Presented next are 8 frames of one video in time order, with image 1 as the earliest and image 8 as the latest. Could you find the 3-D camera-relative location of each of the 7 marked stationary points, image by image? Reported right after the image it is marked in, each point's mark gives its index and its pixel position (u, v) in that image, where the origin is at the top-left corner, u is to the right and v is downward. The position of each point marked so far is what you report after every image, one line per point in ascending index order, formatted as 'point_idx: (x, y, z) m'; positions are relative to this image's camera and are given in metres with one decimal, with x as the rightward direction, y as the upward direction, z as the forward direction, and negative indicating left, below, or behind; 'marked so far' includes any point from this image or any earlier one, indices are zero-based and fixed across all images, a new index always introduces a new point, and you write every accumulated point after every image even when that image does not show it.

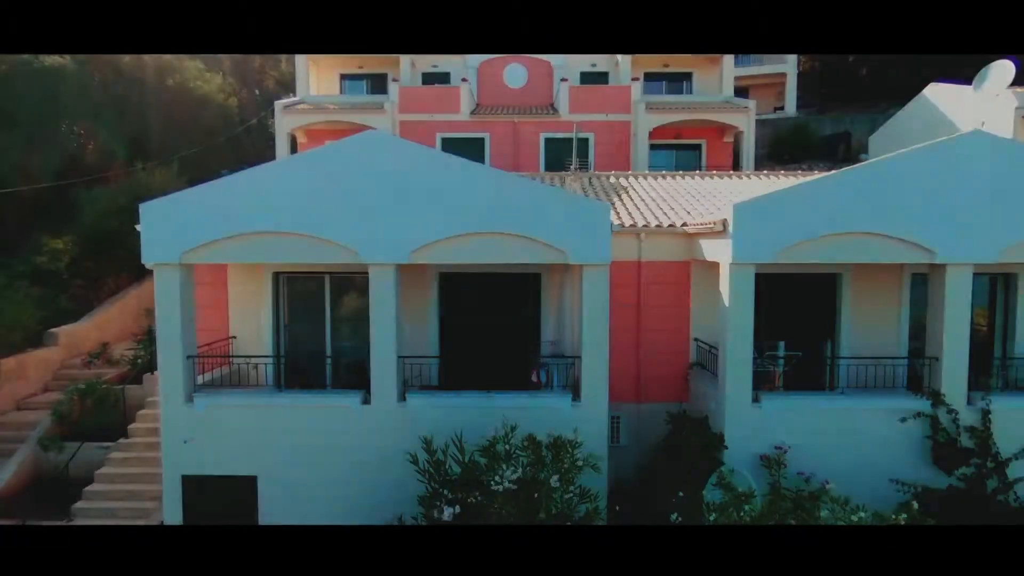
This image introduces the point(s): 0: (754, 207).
0: (+2.8, +1.0, +7.4) m
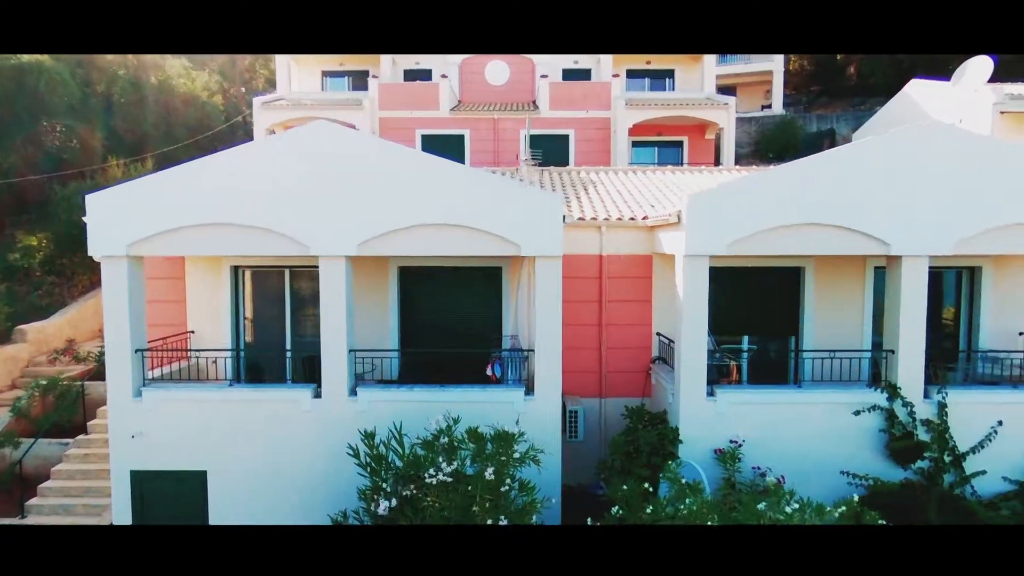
0: (+2.2, +1.0, +7.3) m
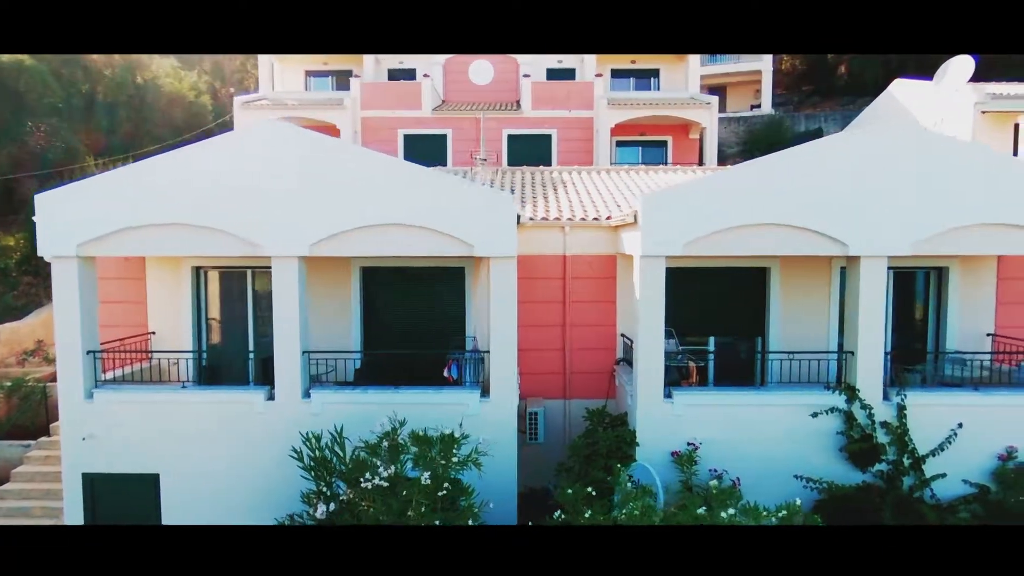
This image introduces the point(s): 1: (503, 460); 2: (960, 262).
0: (+1.7, +1.0, +7.2) m
1: (-0.1, -2.0, +7.4) m
2: (+6.3, +0.4, +8.9) m
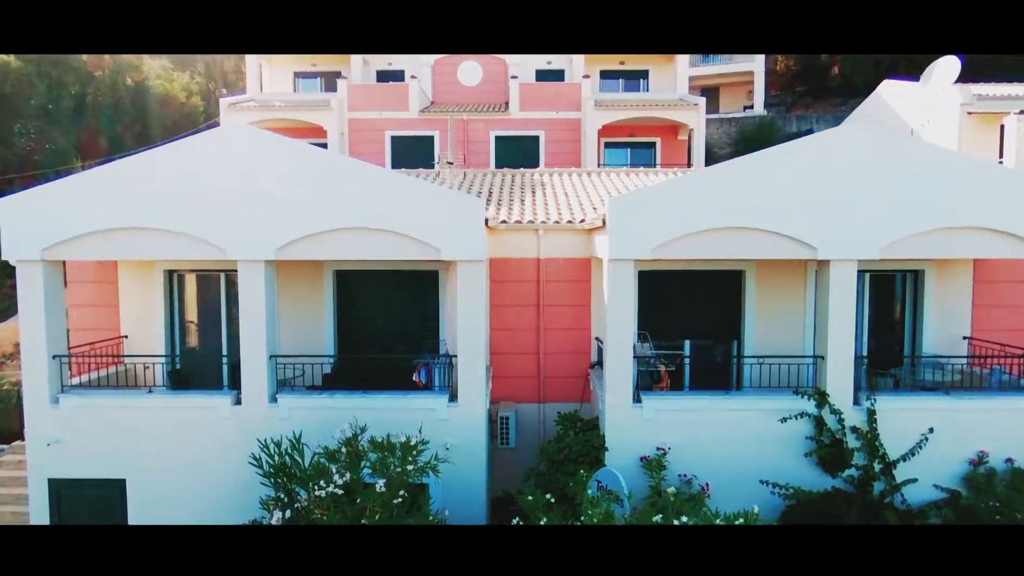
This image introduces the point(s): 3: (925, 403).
0: (+1.3, +1.0, +7.2) m
1: (-0.5, -2.0, +7.4) m
2: (+5.9, +0.3, +8.9) m
3: (+4.8, -1.3, +7.3) m
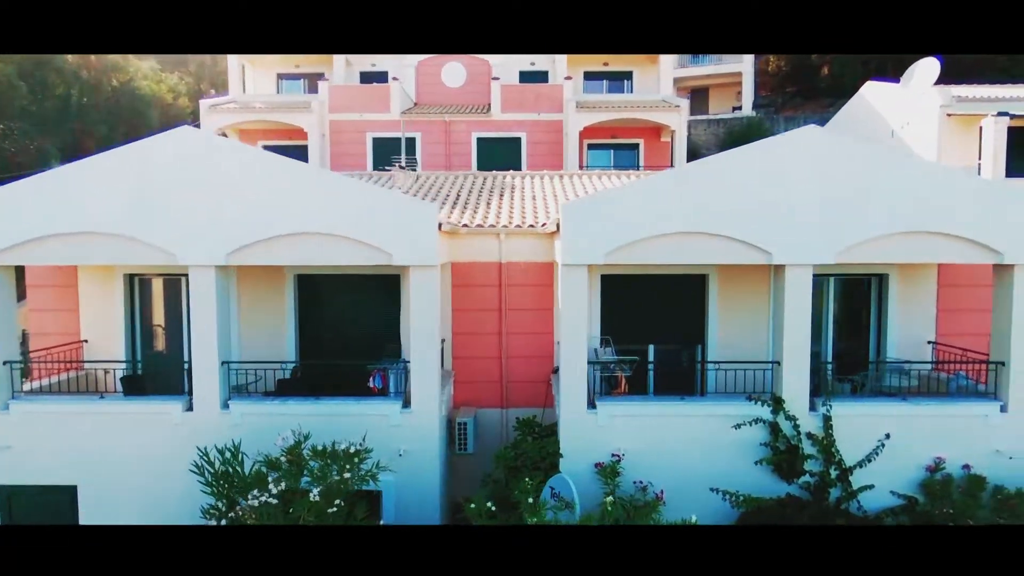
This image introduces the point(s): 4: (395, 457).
0: (+0.8, +0.9, +7.1) m
1: (-1.0, -2.1, +7.3) m
2: (+5.4, +0.3, +8.8) m
3: (+4.2, -1.4, +7.3) m
4: (-1.4, -2.0, +7.3) m
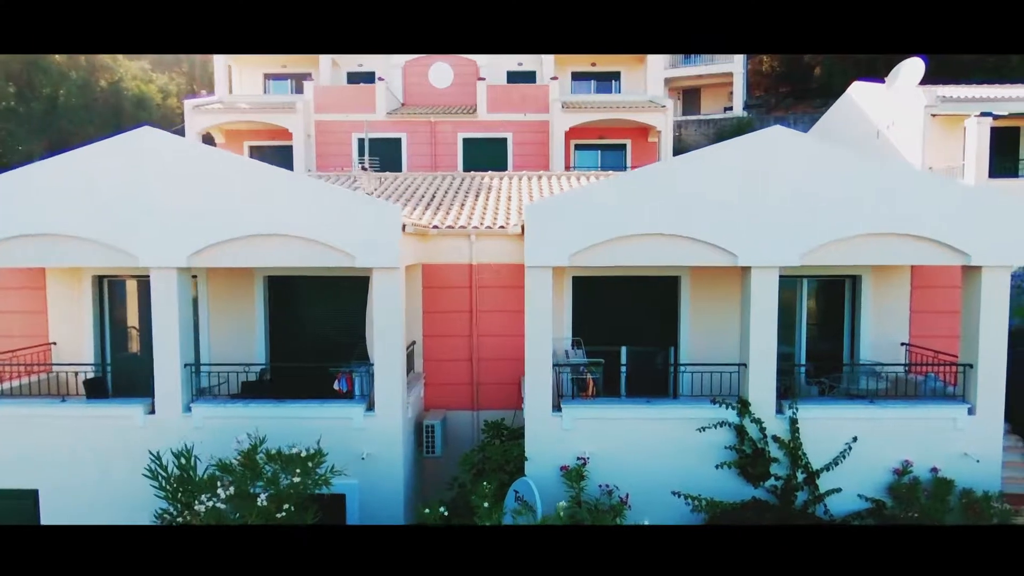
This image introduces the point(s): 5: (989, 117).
0: (+0.4, +0.9, +7.1) m
1: (-1.4, -2.1, +7.2) m
2: (+5.0, +0.2, +8.8) m
3: (+3.8, -1.4, +7.2) m
4: (-1.8, -2.0, +7.2) m
5: (+10.2, +3.7, +13.5) m
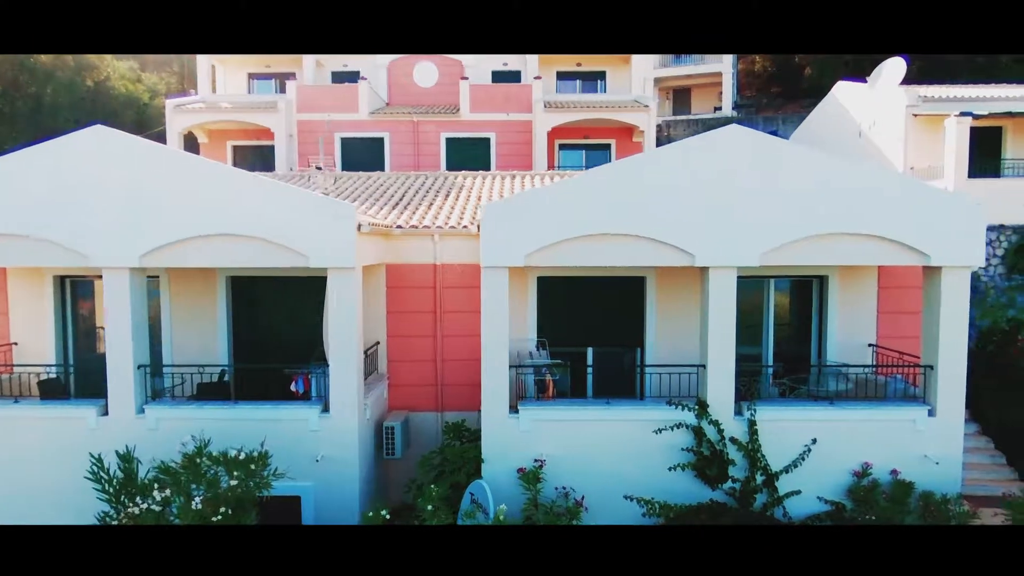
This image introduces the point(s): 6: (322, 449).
0: (-0.1, +0.9, +7.0) m
1: (-1.9, -2.1, +7.2) m
2: (+4.5, +0.2, +8.7) m
3: (+3.3, -1.4, +7.1) m
4: (-2.3, -2.0, +7.2) m
5: (+9.7, +3.6, +13.5) m
6: (-2.2, -1.8, +7.2) m
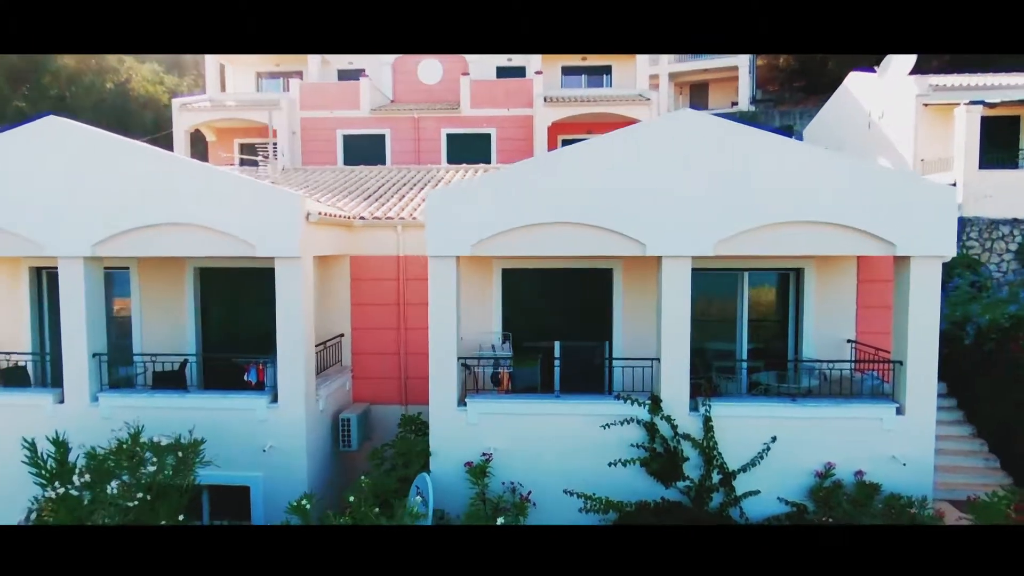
0: (-0.7, +1.0, +6.9) m
1: (-2.5, -2.0, +7.1) m
2: (+4.0, +0.3, +8.3) m
3: (+2.7, -1.3, +6.8) m
4: (-2.8, -1.9, +7.2) m
5: (+9.4, +3.7, +12.8) m
6: (-2.7, -1.7, +7.1) m
